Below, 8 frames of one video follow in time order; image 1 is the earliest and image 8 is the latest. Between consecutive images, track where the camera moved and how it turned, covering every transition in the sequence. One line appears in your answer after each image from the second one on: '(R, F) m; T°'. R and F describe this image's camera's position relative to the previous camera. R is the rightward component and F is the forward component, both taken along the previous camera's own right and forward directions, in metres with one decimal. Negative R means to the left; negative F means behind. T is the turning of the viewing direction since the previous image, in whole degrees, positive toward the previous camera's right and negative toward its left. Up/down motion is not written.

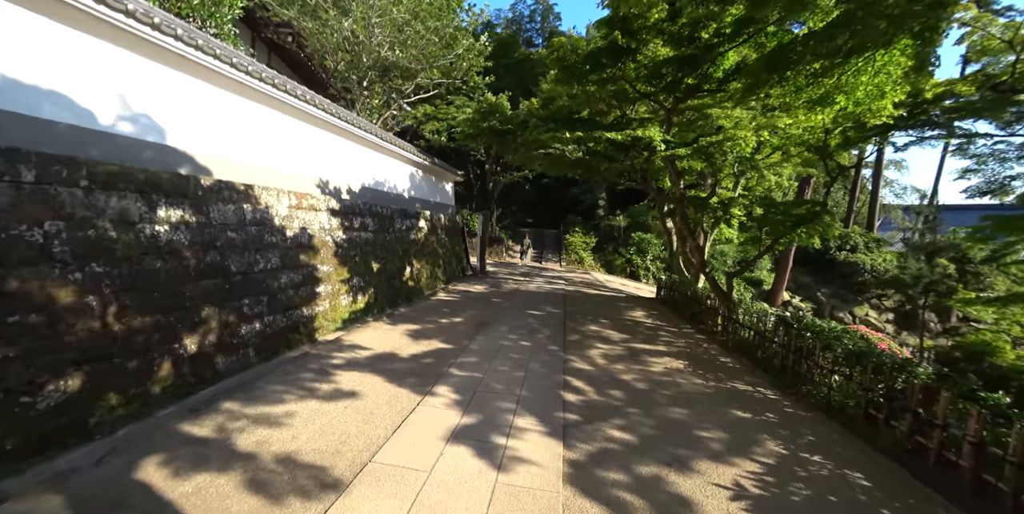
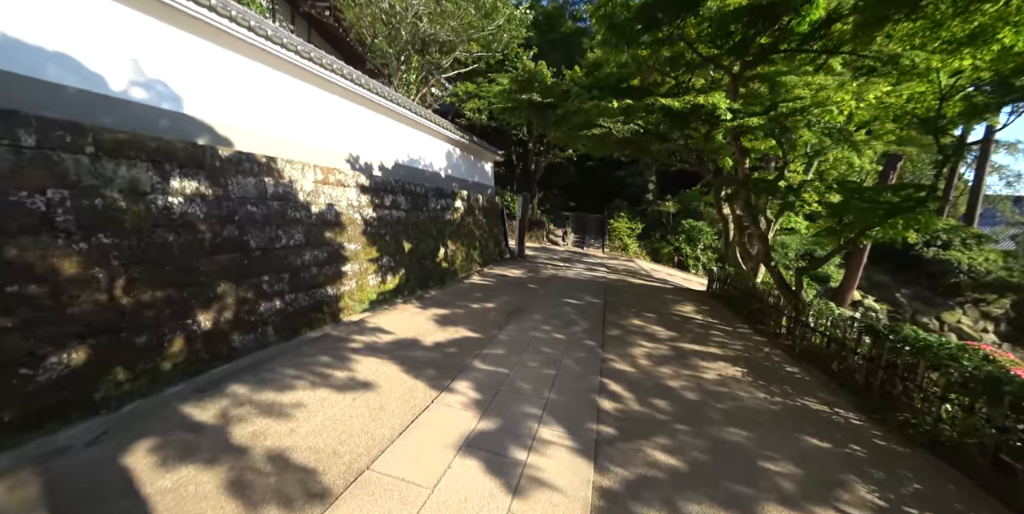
(+0.1, +0.5) m; -6°
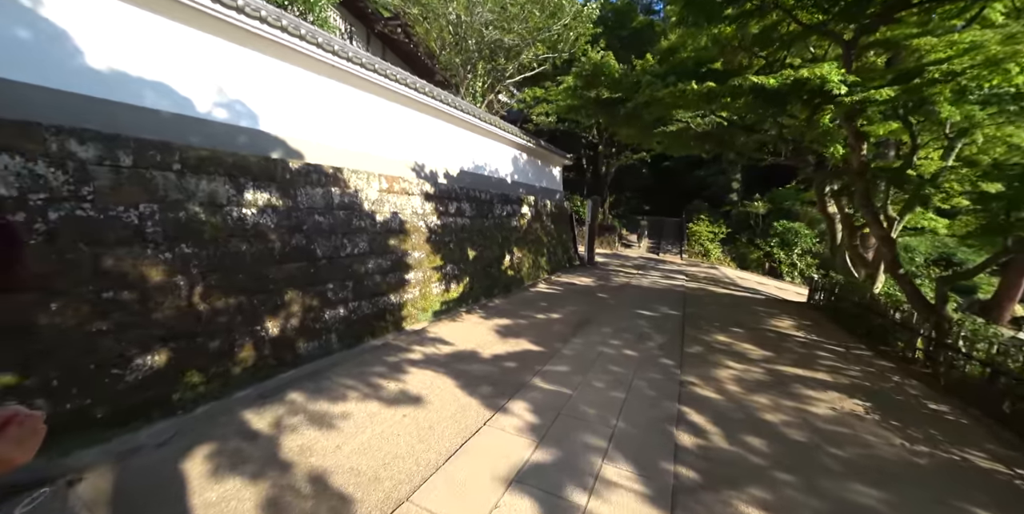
(+0.1, +0.4) m; -10°
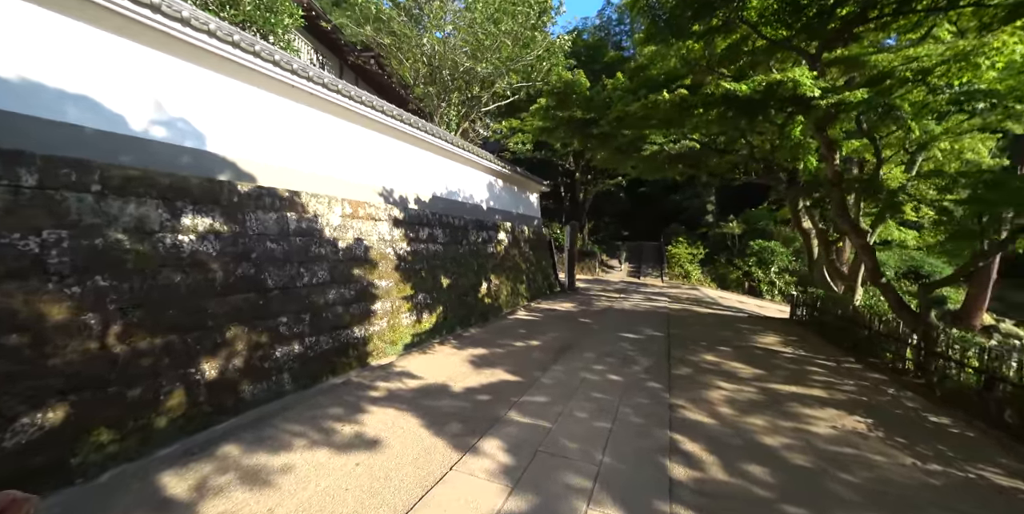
(+0.1, +0.3) m; +2°
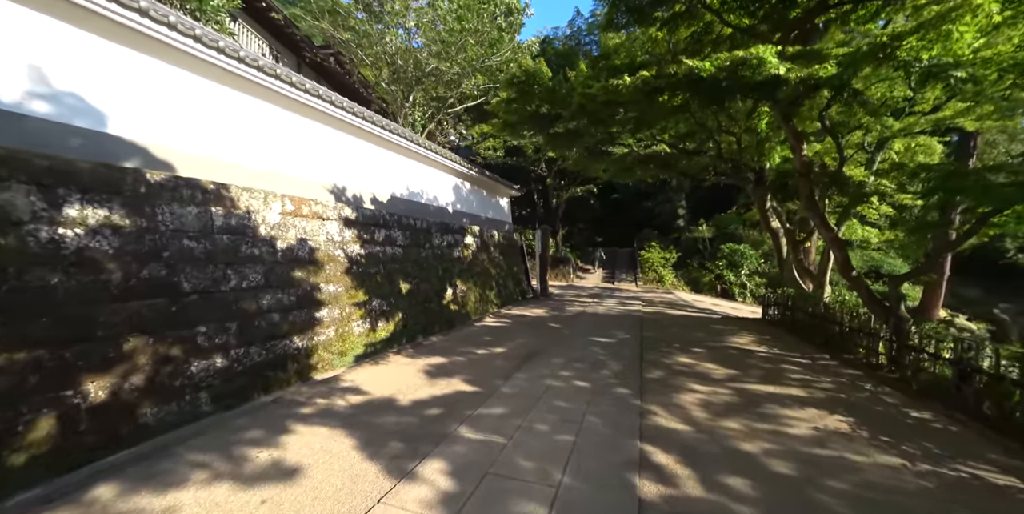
(+0.2, +0.4) m; +3°
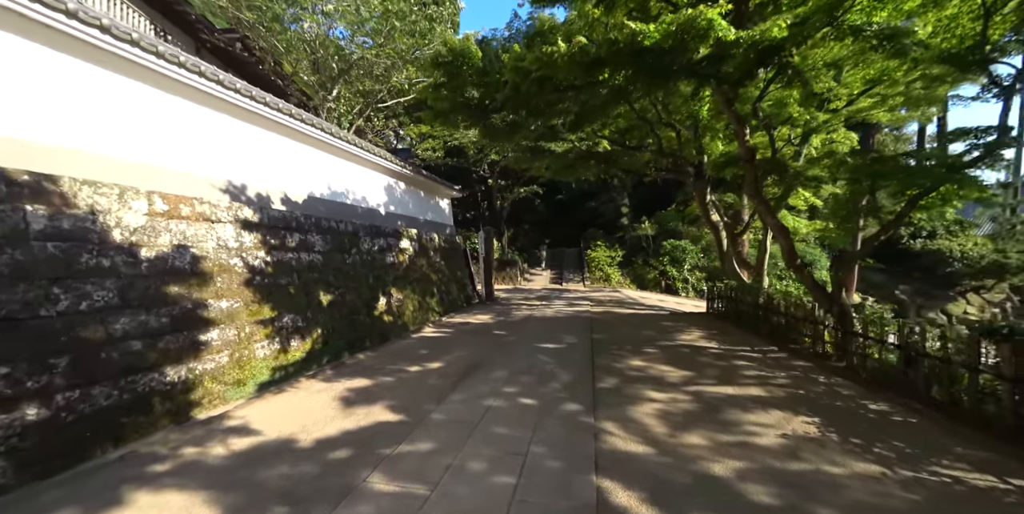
(+0.2, +0.6) m; +7°
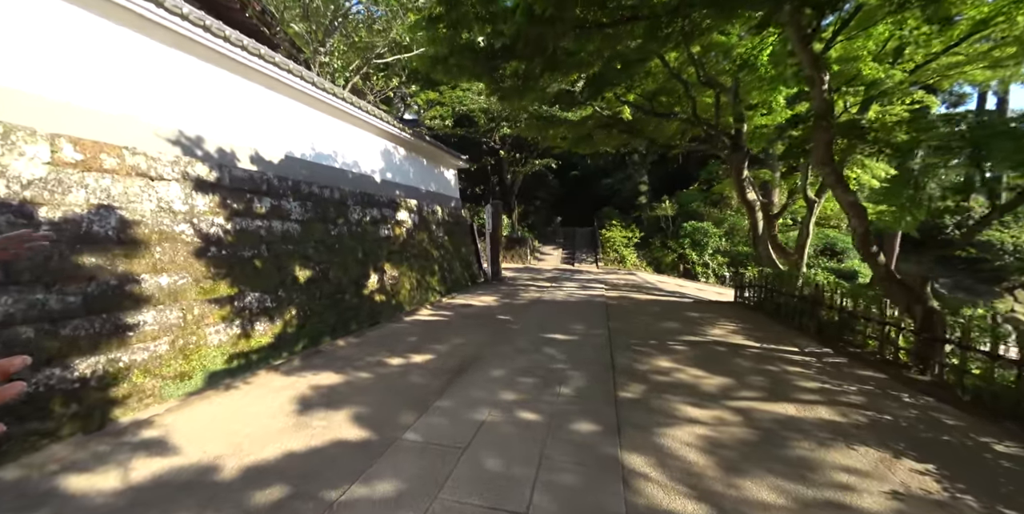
(0.0, +0.9) m; -1°
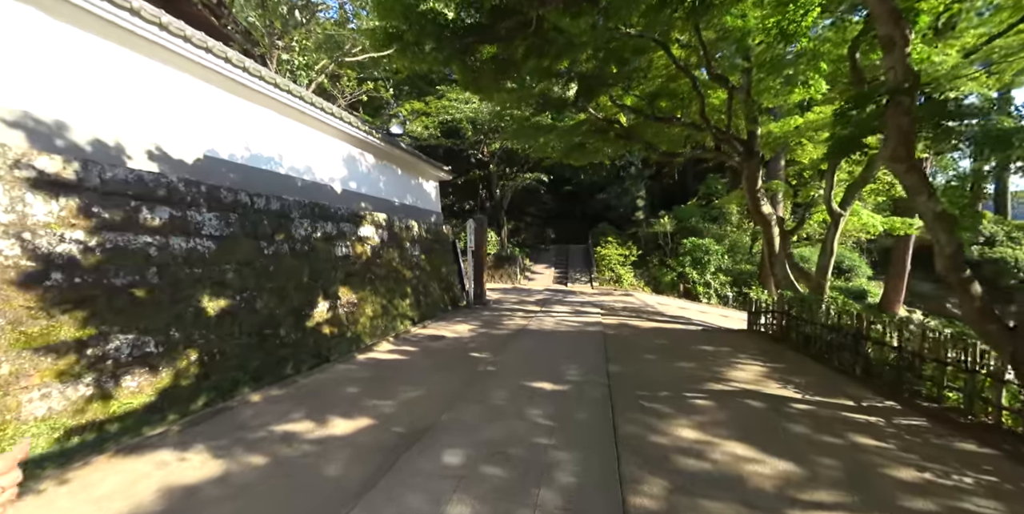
(+0.2, +1.1) m; +1°
